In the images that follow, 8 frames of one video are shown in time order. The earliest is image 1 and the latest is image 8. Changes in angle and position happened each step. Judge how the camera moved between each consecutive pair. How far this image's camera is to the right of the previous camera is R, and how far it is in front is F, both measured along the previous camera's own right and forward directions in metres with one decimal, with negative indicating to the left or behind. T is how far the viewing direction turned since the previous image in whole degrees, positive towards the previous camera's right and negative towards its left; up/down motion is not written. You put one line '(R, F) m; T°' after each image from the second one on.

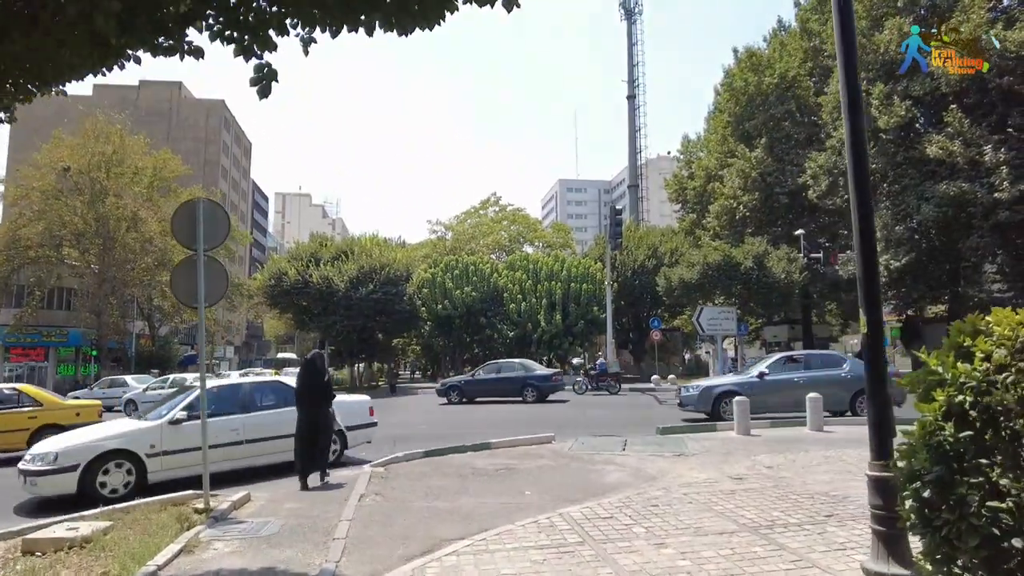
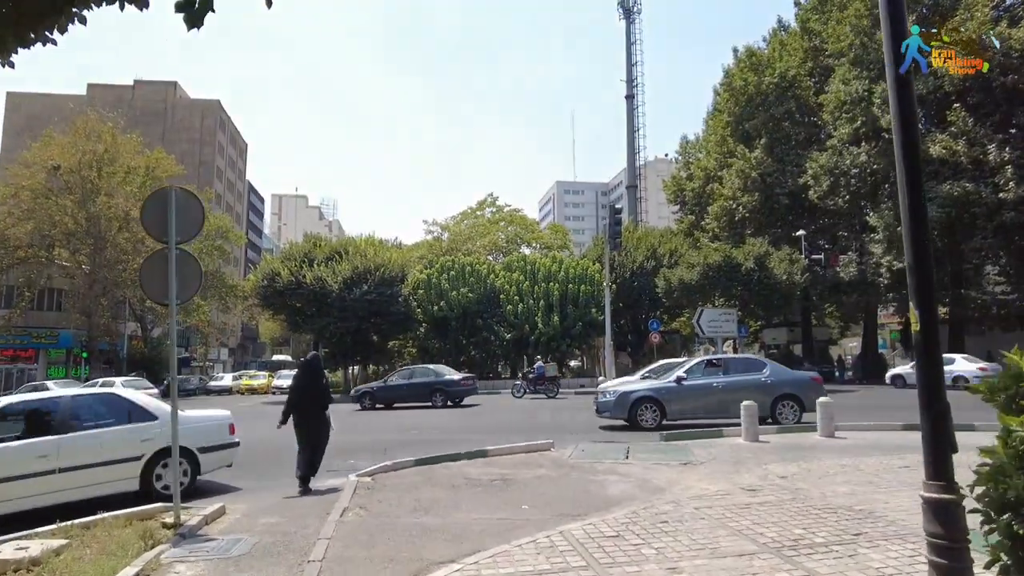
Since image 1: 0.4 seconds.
(0.0, +0.5) m; 0°
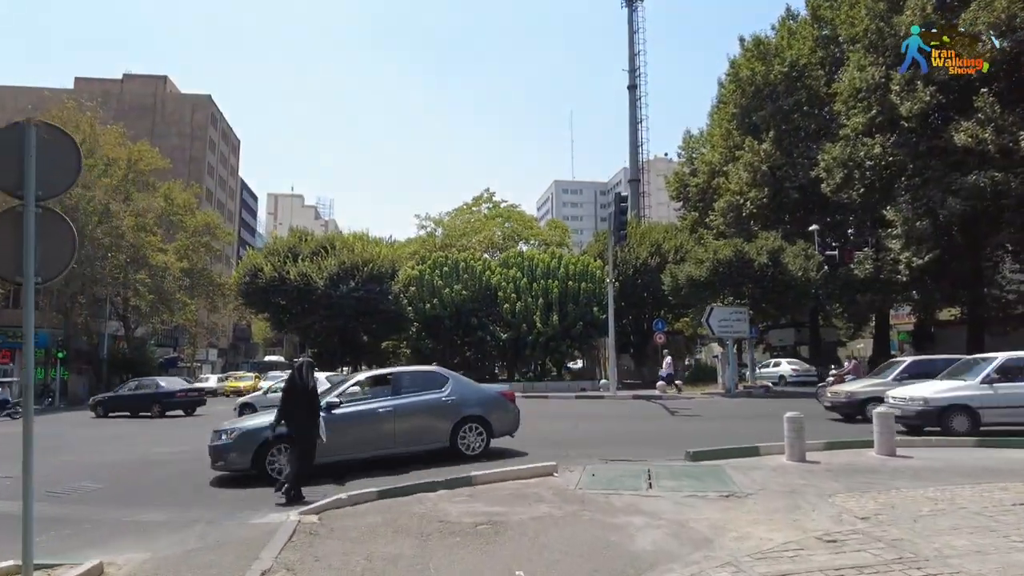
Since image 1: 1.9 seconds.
(0.0, +1.7) m; 0°
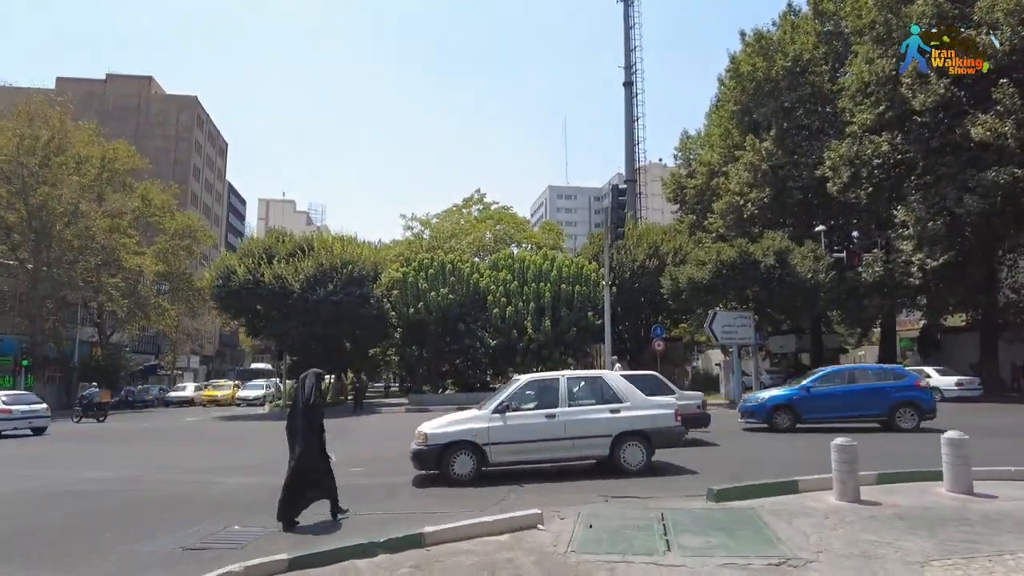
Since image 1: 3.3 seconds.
(+0.2, +1.7) m; 0°
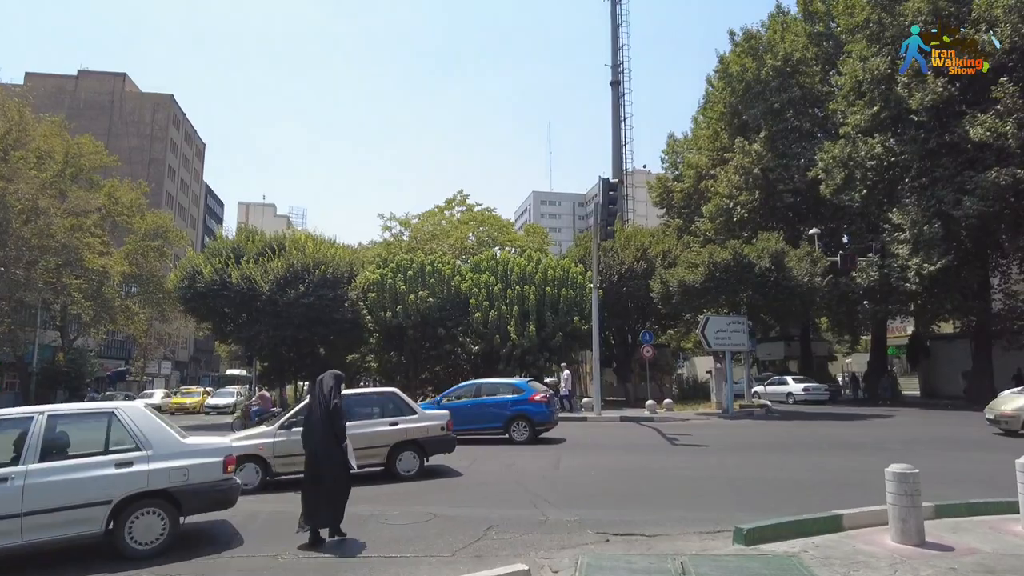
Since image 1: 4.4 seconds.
(0.0, +1.2) m; +1°
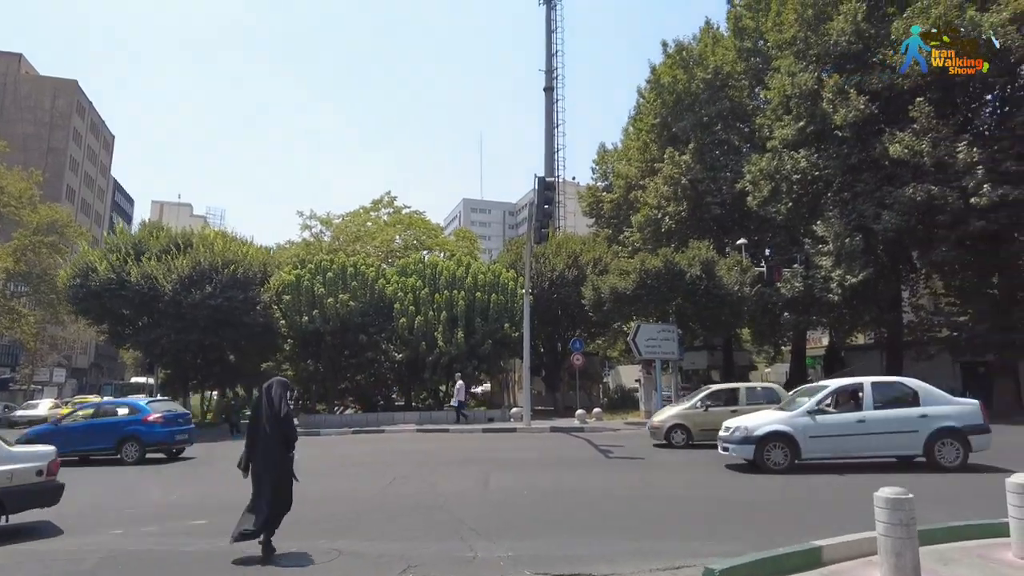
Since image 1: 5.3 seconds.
(-0.1, +0.9) m; +6°
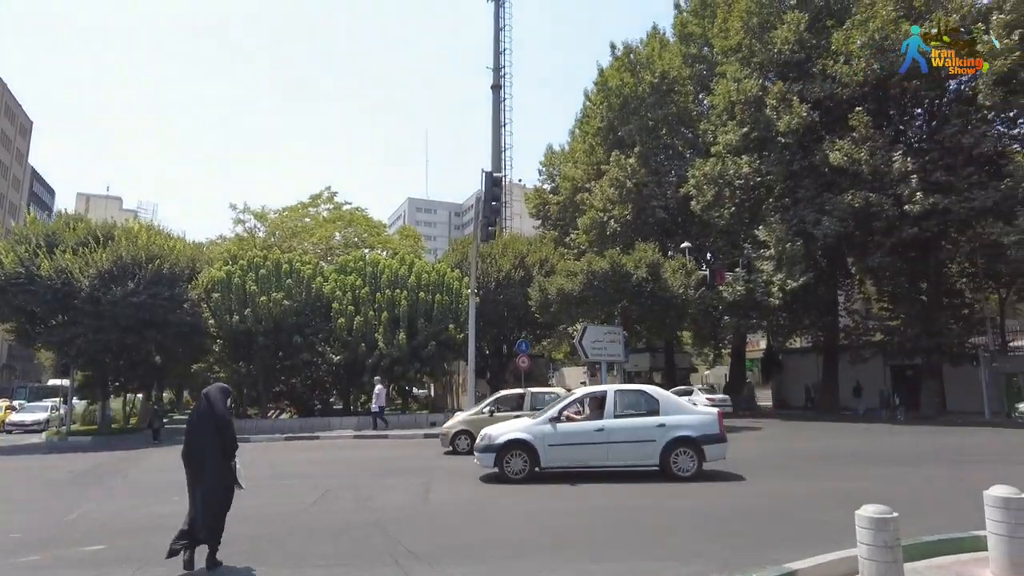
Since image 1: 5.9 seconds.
(-0.1, +0.5) m; +4°
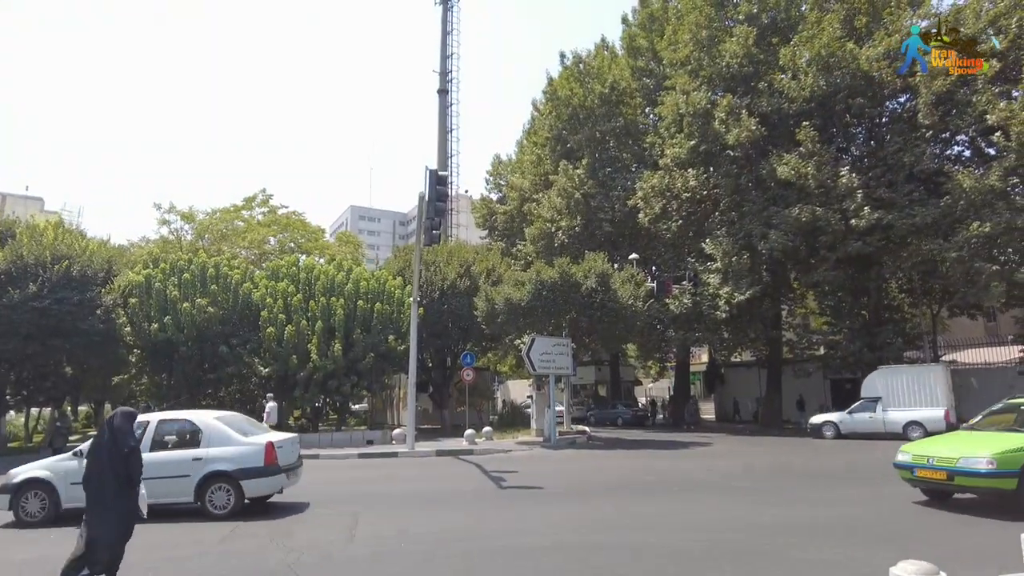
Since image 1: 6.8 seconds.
(0.0, +0.9) m; +4°
